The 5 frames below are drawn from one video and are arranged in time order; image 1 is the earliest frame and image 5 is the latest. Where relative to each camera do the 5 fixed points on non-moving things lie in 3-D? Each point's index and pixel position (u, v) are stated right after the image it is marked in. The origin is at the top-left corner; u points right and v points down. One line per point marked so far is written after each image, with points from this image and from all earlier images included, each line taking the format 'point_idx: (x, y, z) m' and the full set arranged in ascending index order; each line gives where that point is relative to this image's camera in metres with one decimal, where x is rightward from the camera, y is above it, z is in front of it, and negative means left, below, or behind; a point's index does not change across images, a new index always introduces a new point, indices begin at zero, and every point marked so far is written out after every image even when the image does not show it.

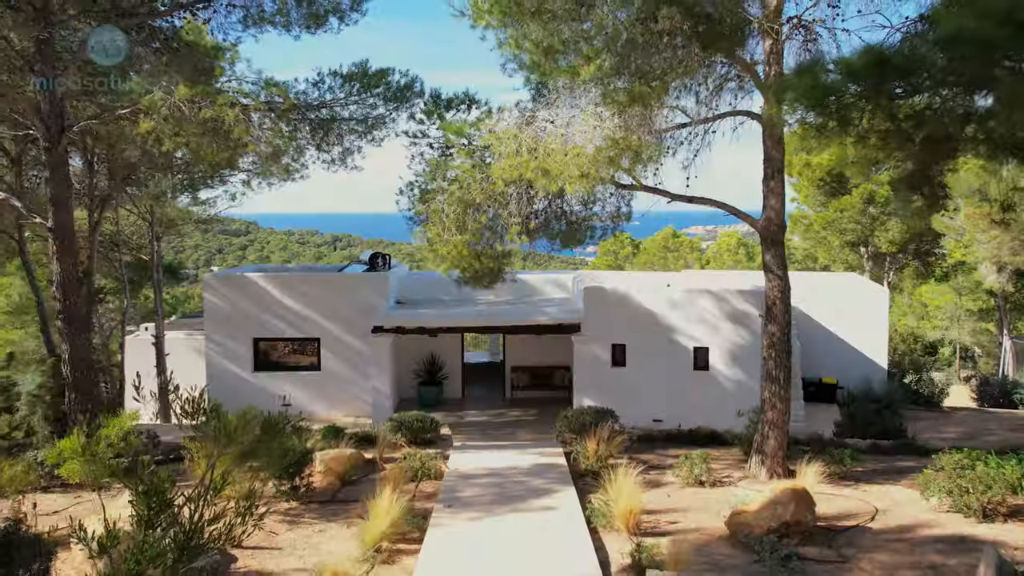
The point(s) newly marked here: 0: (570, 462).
0: (+1.0, -3.0, +13.8) m
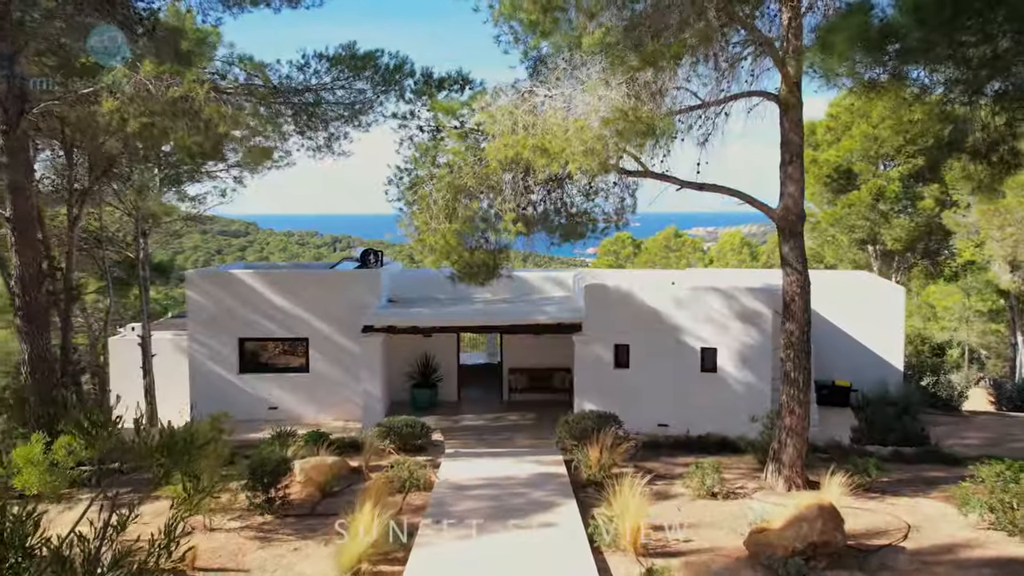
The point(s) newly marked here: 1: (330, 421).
0: (+1.0, -3.0, +12.8) m
1: (-4.4, -3.2, +19.4) m
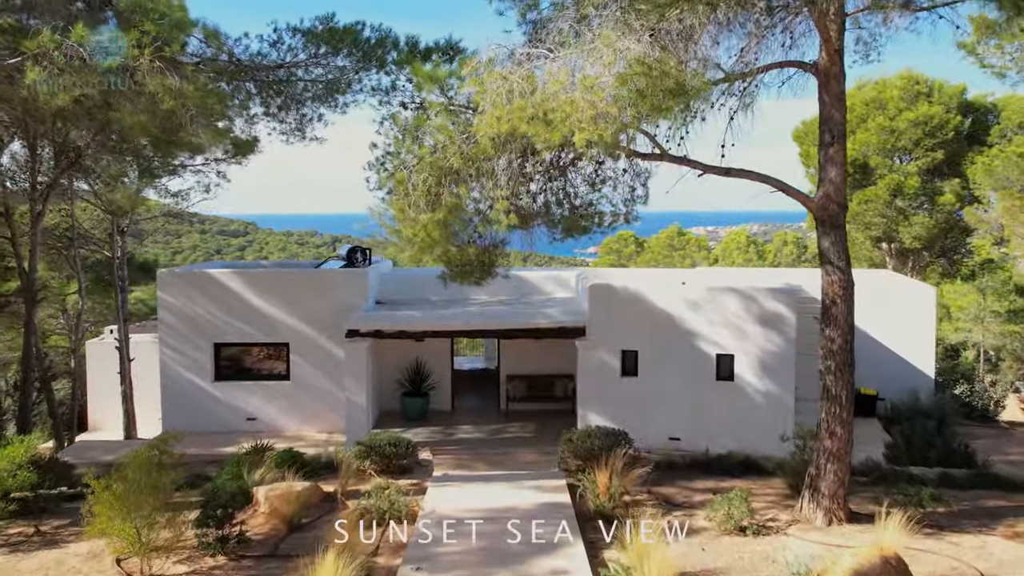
0: (+0.9, -3.0, +11.2) m
1: (-4.5, -3.3, +17.8) m
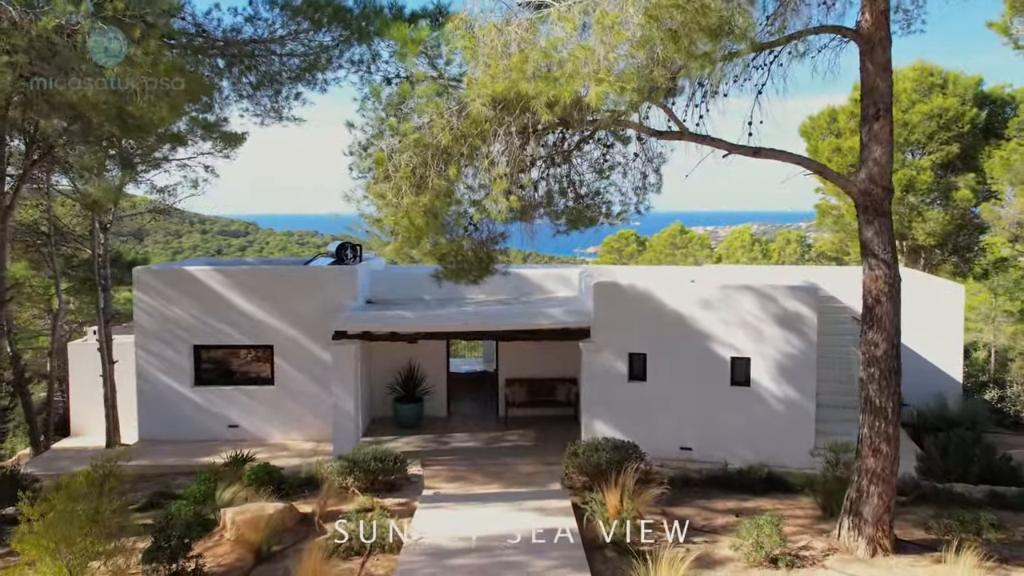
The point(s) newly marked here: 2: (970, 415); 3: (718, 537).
0: (+0.9, -2.9, +10.0) m
1: (-4.5, -3.2, +16.6) m
2: (+8.8, -2.4, +15.2) m
3: (+2.5, -3.0, +9.6) m
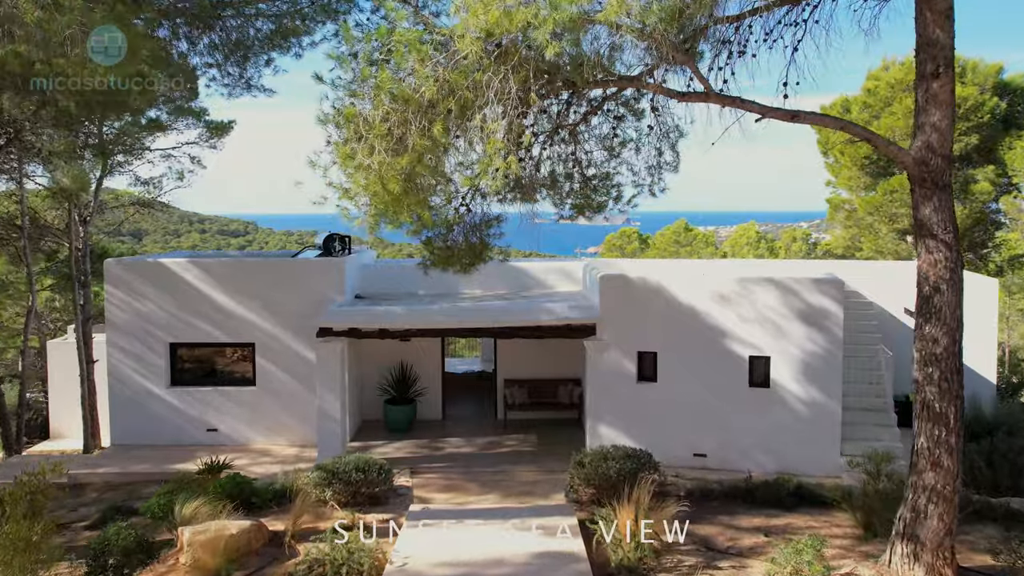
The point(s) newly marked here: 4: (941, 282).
0: (+0.9, -2.8, +8.7) m
1: (-4.5, -3.1, +15.3) m
2: (+8.8, -2.3, +14.0) m
3: (+2.5, -2.8, +8.3) m
4: (+4.0, +0.1, +7.4) m
